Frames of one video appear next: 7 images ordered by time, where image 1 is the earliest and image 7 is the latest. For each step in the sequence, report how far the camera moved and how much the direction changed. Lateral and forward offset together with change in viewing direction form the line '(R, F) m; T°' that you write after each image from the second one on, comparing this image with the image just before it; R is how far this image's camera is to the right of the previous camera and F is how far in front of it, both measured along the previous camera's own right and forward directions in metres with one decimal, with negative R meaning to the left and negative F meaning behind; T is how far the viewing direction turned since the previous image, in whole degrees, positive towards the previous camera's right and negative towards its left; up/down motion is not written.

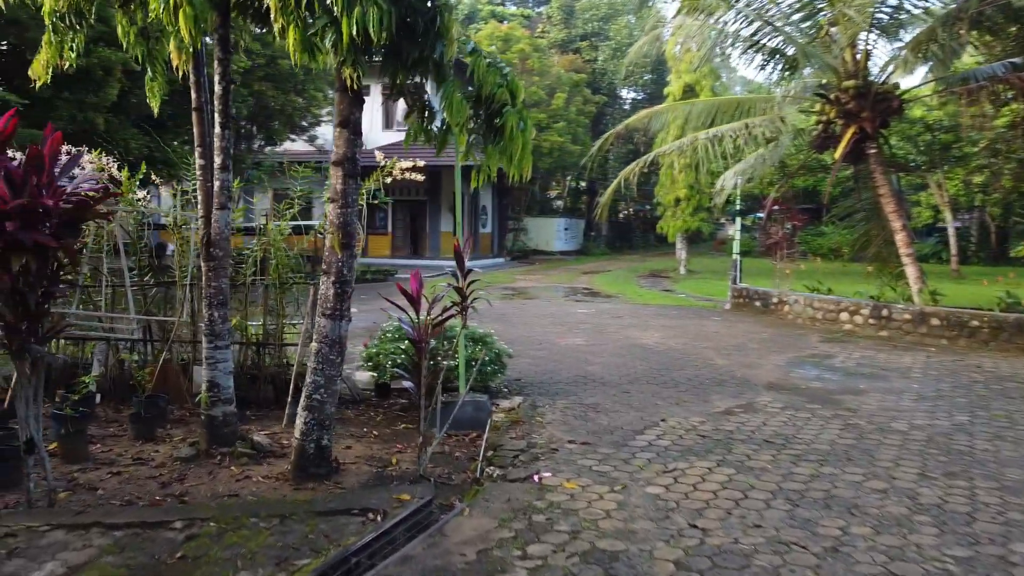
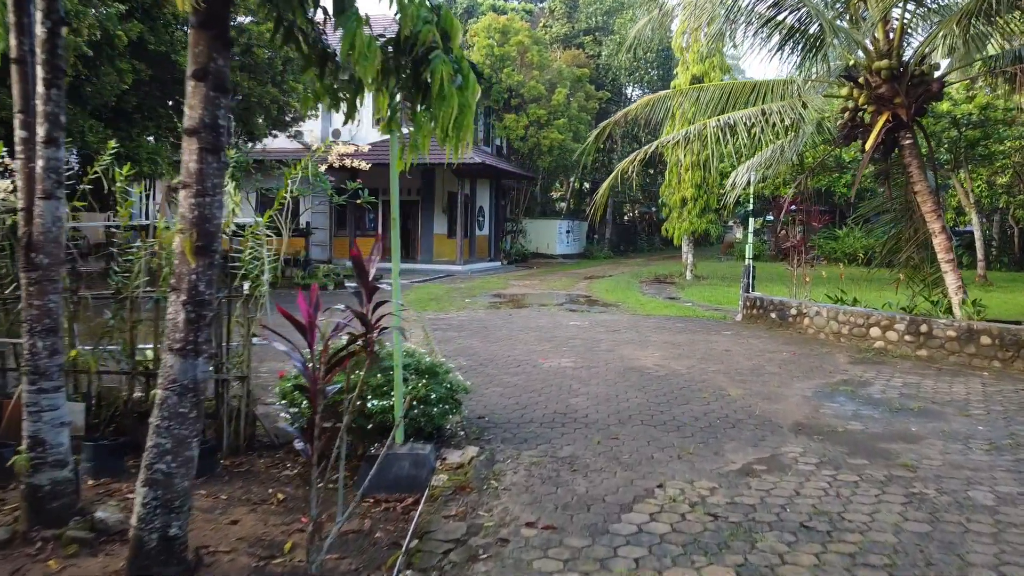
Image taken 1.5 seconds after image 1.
(+0.3, +1.3) m; 0°
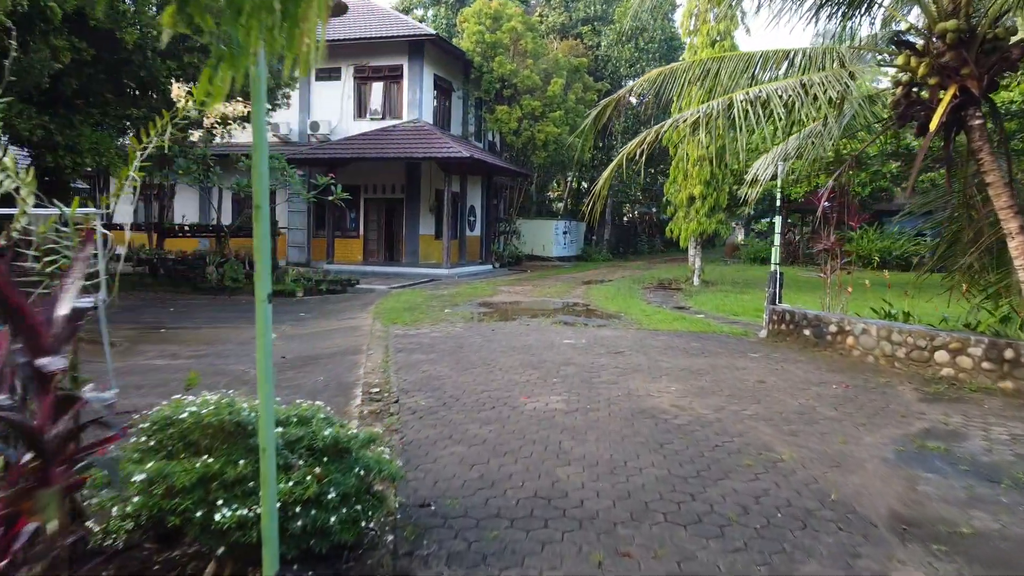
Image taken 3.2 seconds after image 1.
(+0.2, +1.7) m; 0°
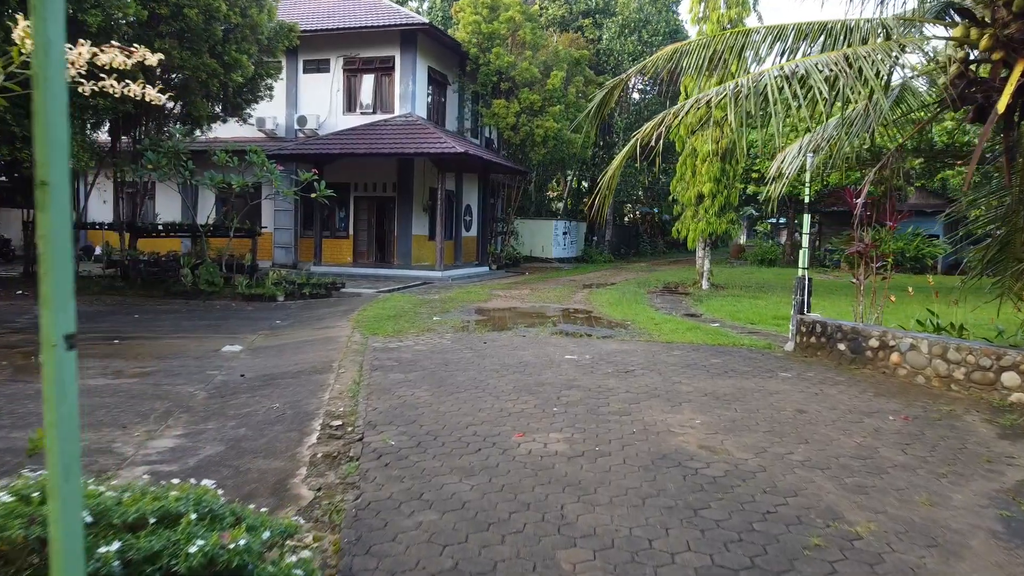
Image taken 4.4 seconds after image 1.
(0.0, +1.0) m; 0°
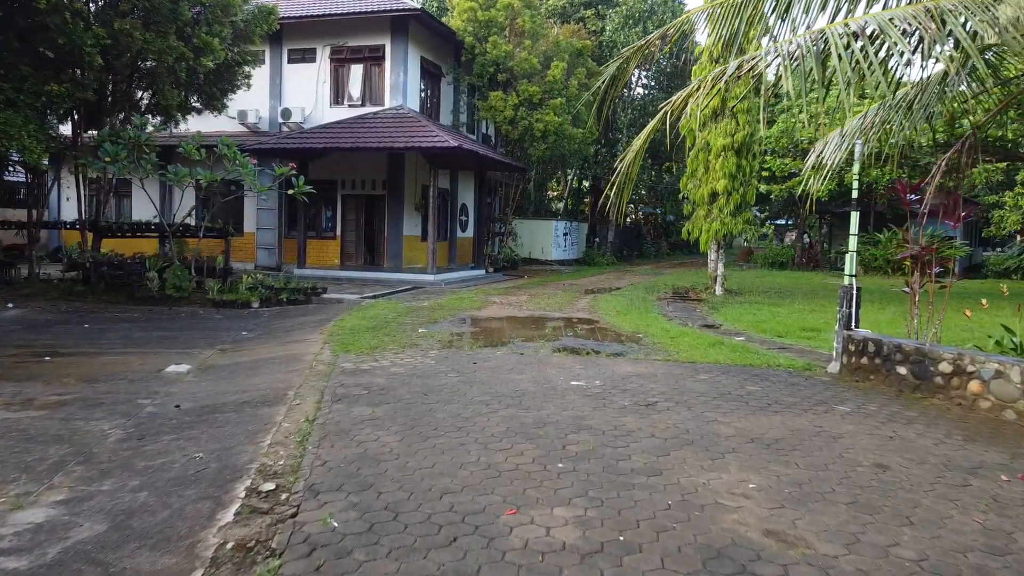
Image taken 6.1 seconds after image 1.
(0.0, +1.2) m; 0°
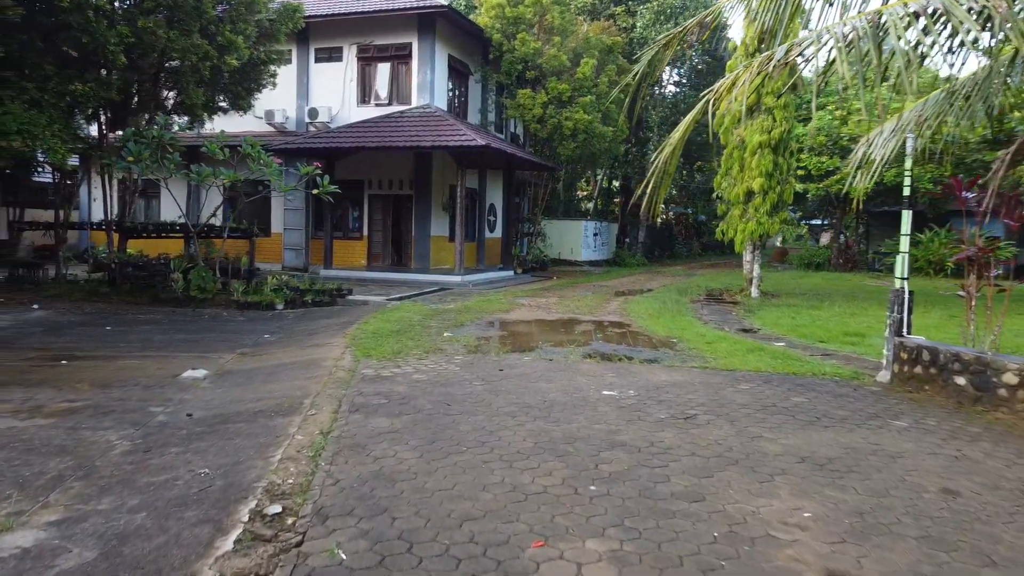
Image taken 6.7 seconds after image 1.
(0.0, +0.3) m; -2°
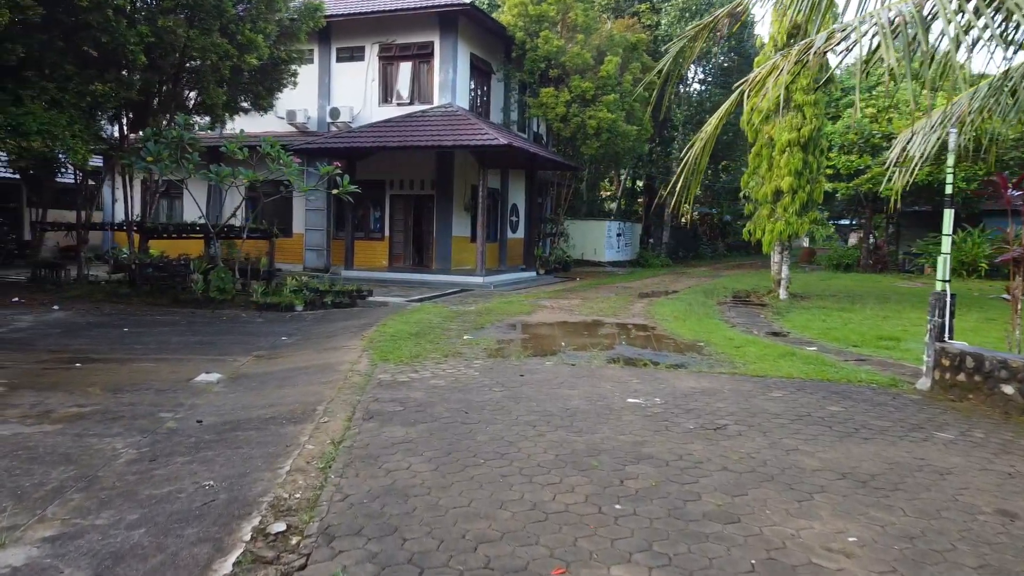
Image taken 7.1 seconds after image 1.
(0.0, +0.2) m; -2°
